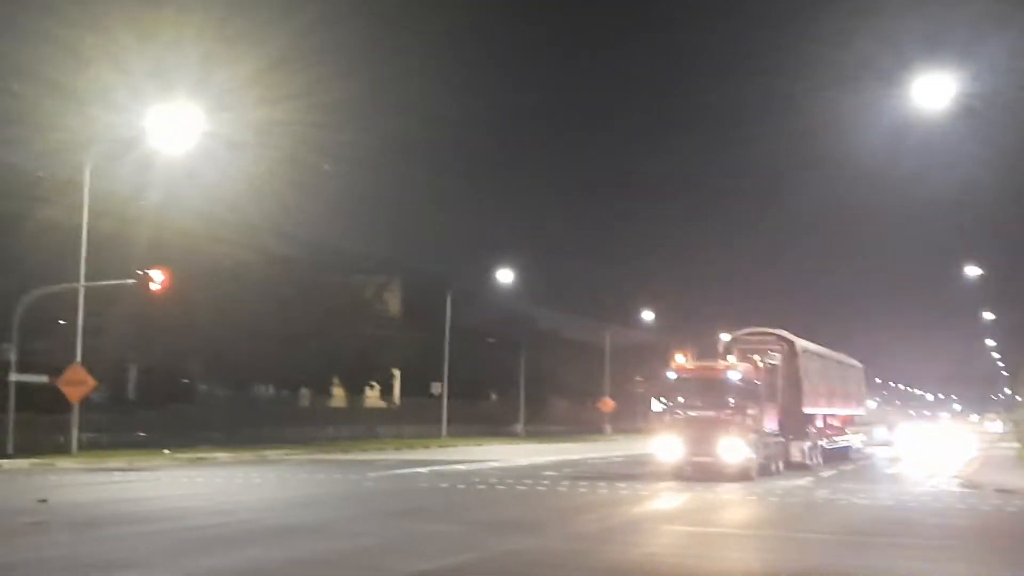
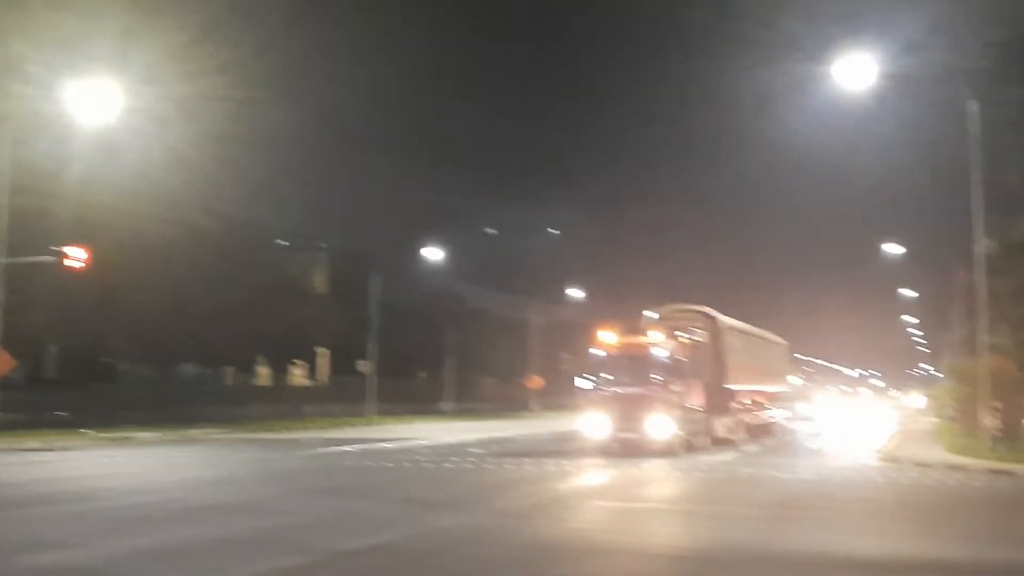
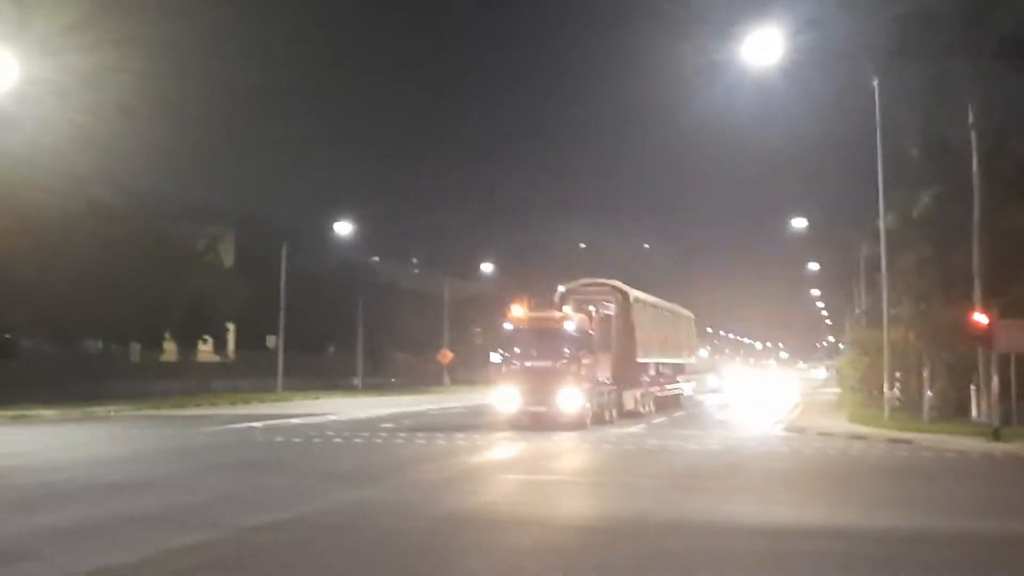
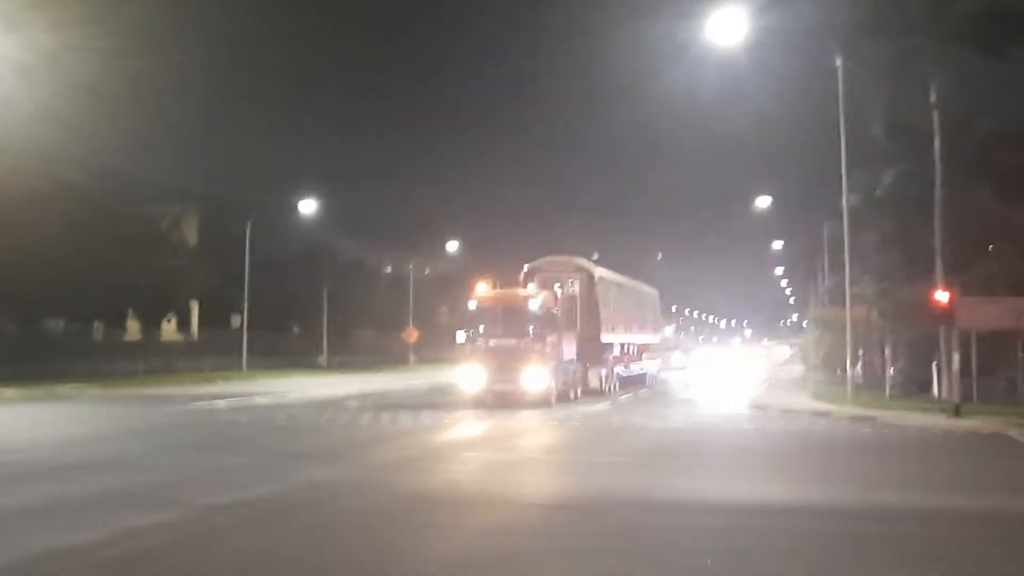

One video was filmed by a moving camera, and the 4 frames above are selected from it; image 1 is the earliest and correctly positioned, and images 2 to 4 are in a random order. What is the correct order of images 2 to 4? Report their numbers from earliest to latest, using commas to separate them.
2, 3, 4
